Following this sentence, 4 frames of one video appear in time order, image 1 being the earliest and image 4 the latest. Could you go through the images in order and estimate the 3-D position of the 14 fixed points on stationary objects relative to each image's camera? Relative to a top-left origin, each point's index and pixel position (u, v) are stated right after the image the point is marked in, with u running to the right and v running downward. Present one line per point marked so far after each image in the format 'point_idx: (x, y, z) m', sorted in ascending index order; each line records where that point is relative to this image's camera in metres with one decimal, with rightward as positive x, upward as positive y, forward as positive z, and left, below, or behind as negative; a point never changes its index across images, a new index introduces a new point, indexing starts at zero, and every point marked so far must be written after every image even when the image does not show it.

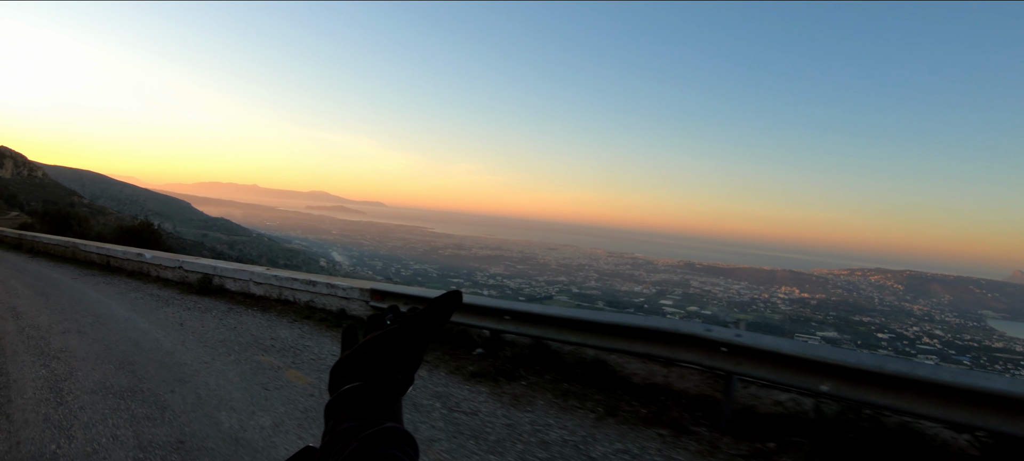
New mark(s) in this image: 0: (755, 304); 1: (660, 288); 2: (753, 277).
0: (+6.4, -2.0, +12.5) m
1: (+5.2, -2.0, +16.4) m
2: (+7.8, -1.6, +15.8) m
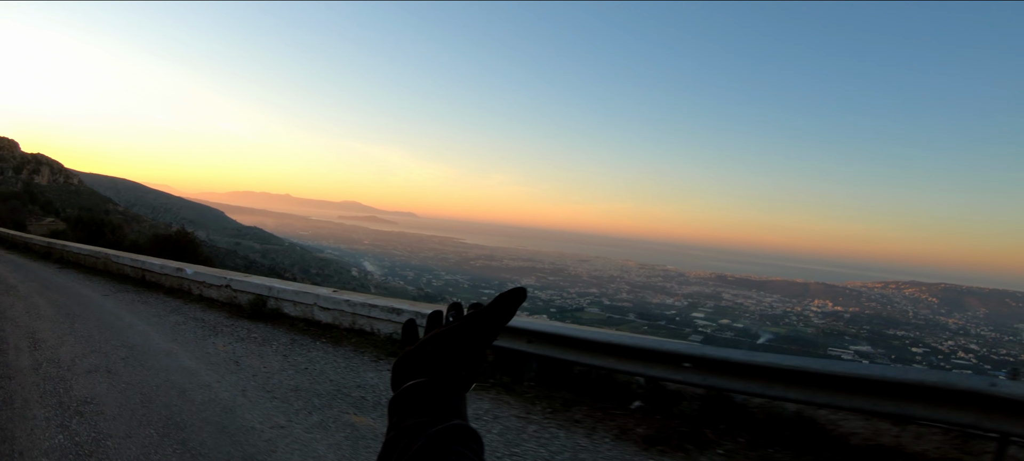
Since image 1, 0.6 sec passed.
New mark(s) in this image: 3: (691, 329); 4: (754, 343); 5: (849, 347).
0: (+7.2, -2.3, +12.3) m
1: (+6.3, -2.4, +16.3) m
2: (+8.8, -2.0, +15.5) m
3: (+5.1, -2.8, +13.1) m
4: (+5.8, -2.7, +11.1) m
5: (+6.3, -2.2, +8.7) m
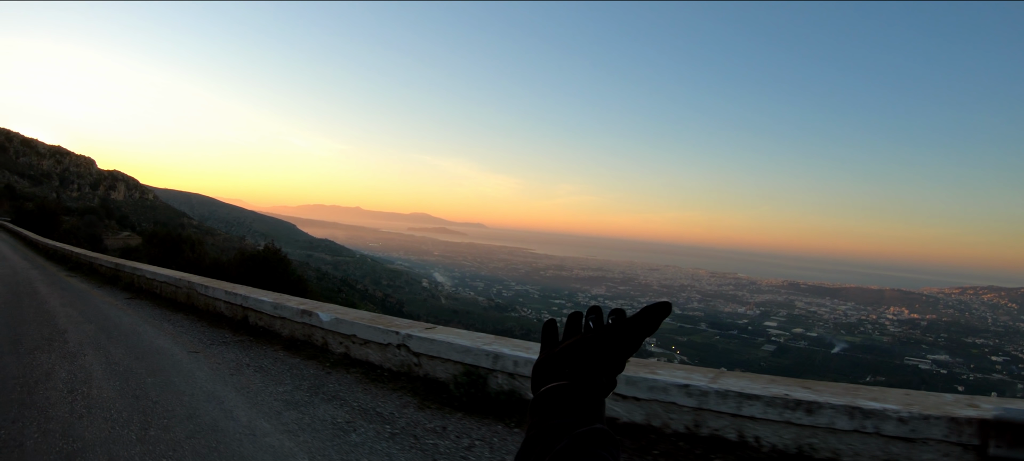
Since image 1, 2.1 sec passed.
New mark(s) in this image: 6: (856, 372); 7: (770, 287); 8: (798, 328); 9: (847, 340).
0: (+8.9, -2.4, +11.7) m
1: (+8.6, -2.7, +15.9) m
2: (+11.0, -2.1, +14.7) m
3: (+7.0, -3.0, +12.9) m
4: (+7.4, -2.8, +10.8) m
5: (+7.4, -2.3, +8.3) m
6: (+7.1, -2.9, +9.5) m
7: (+11.1, -2.4, +20.0) m
8: (+8.1, -2.7, +13.1) m
9: (+8.0, -2.6, +11.1) m
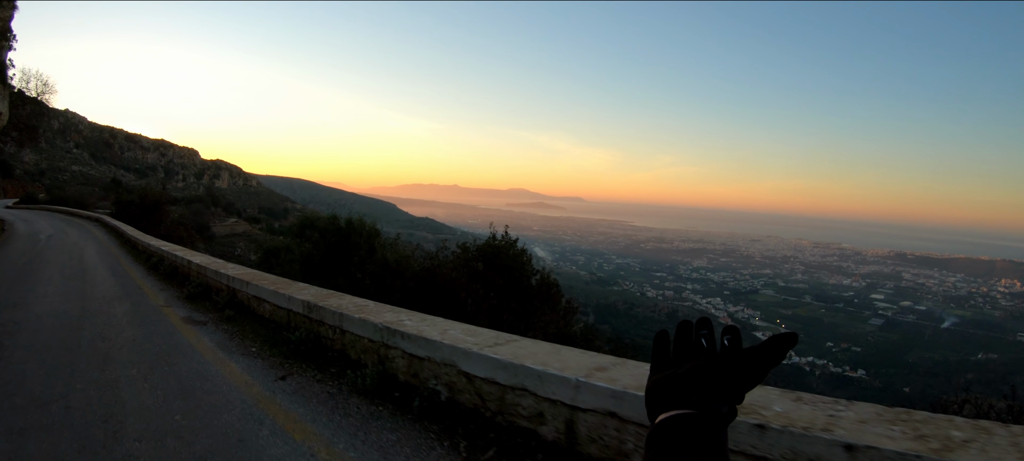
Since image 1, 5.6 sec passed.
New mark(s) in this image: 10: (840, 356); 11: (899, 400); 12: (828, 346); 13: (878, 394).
0: (+10.9, -1.5, +10.8) m
1: (+11.5, -1.6, +14.9) m
2: (+13.5, -0.9, +13.3) m
3: (+9.4, -2.2, +12.3) m
4: (+9.3, -2.1, +10.2) m
5: (+8.8, -1.7, +7.7) m
6: (+8.8, -2.3, +9.0) m
7: (+14.7, -1.0, +18.4) m
8: (+10.4, -1.9, +12.3) m
9: (+9.9, -1.9, +10.3) m
10: (+6.9, -2.7, +9.7) m
11: (+6.3, -2.7, +7.5) m
12: (+7.0, -2.6, +10.4) m
13: (+6.2, -2.7, +7.8) m
